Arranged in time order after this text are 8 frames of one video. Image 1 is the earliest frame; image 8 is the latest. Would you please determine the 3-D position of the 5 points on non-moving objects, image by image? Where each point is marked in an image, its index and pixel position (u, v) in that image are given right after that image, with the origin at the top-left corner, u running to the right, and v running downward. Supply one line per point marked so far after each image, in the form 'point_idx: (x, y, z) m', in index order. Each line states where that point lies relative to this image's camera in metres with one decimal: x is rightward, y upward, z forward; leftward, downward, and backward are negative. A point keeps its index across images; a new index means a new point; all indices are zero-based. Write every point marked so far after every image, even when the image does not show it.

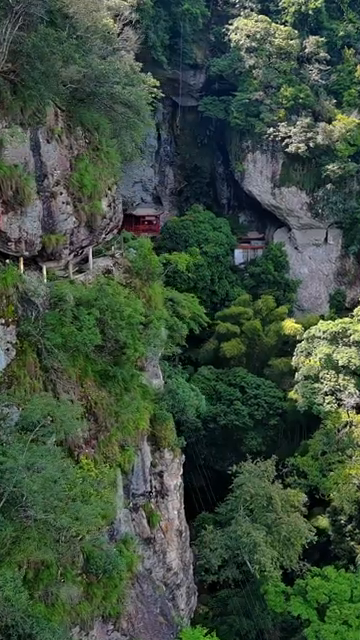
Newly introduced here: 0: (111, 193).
0: (-1.2, +2.1, +14.2) m
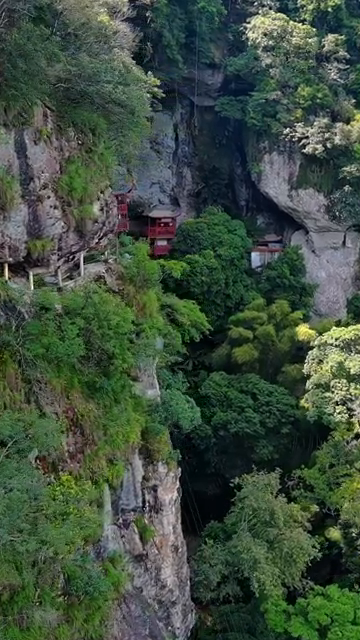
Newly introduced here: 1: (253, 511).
0: (-1.3, +2.0, +13.7) m
1: (+1.5, -3.8, +16.7) m
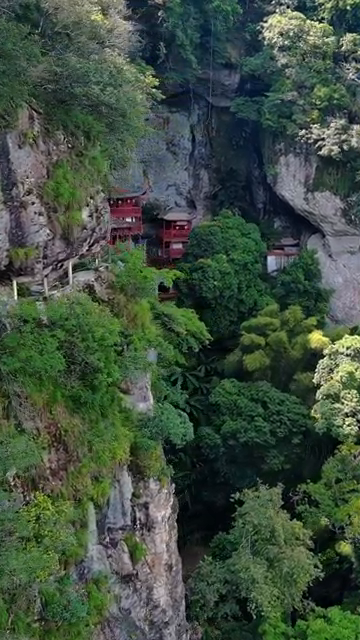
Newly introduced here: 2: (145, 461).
0: (-1.4, +1.8, +13.2) m
1: (+1.4, -4.0, +16.1) m
2: (-0.6, -2.2, +13.2) m
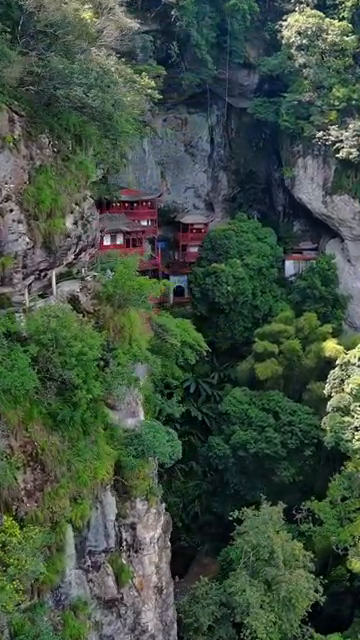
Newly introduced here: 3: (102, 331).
0: (-1.5, +1.7, +12.6) m
1: (+1.3, -4.2, +15.4) m
2: (-0.7, -2.4, +12.6) m
3: (-1.2, -0.2, +12.4) m
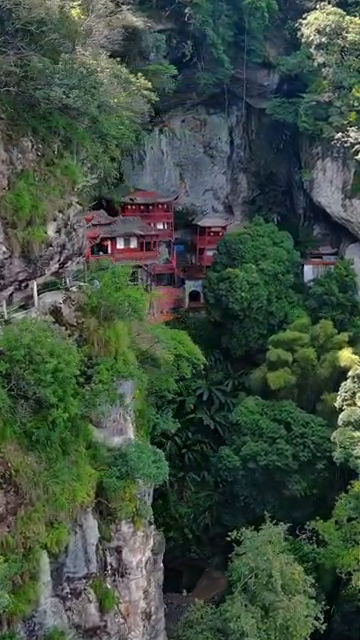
0: (-1.6, +1.5, +12.0) m
1: (+1.2, -4.4, +14.7) m
2: (-0.9, -2.6, +11.9) m
3: (-1.3, -0.4, +11.8) m
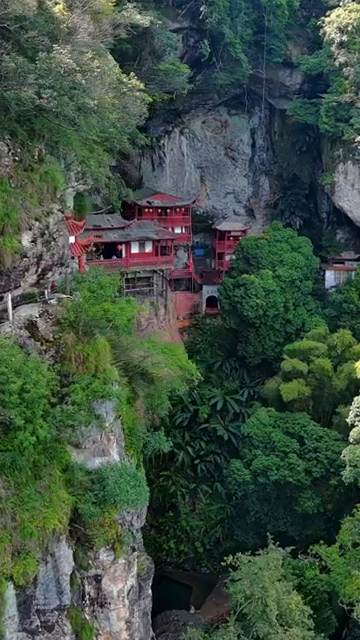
0: (-1.9, +1.3, +11.3) m
1: (+1.1, -4.6, +13.9) m
2: (-1.2, -2.8, +11.2) m
3: (-1.6, -0.6, +11.1) m
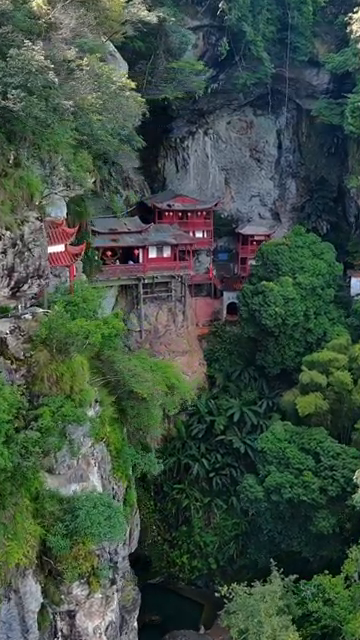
0: (-2.1, +1.1, +10.6) m
1: (+0.9, -4.8, +13.0) m
2: (-1.4, -3.0, +10.4) m
3: (-1.8, -0.8, +10.3) m
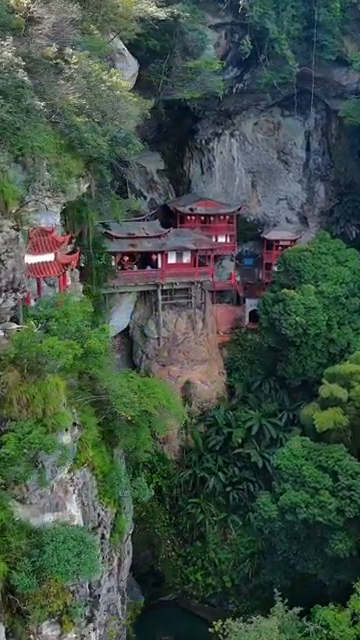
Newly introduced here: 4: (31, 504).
0: (-2.3, +0.9, +9.8) m
1: (+0.8, -5.1, +12.1) m
2: (-1.7, -3.2, +9.6) m
3: (-2.0, -1.0, +9.5) m
4: (-1.8, -2.2, +9.9) m
